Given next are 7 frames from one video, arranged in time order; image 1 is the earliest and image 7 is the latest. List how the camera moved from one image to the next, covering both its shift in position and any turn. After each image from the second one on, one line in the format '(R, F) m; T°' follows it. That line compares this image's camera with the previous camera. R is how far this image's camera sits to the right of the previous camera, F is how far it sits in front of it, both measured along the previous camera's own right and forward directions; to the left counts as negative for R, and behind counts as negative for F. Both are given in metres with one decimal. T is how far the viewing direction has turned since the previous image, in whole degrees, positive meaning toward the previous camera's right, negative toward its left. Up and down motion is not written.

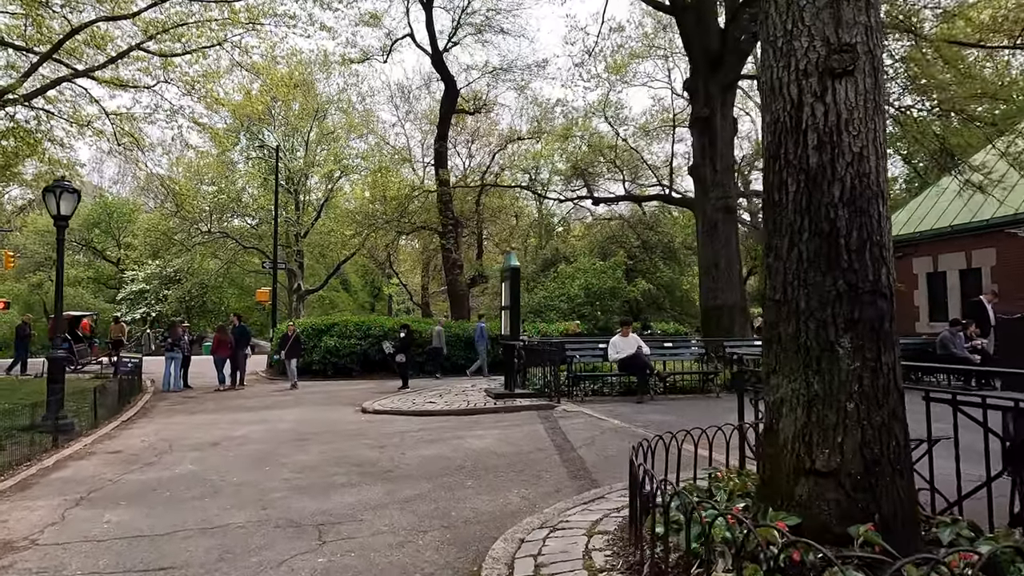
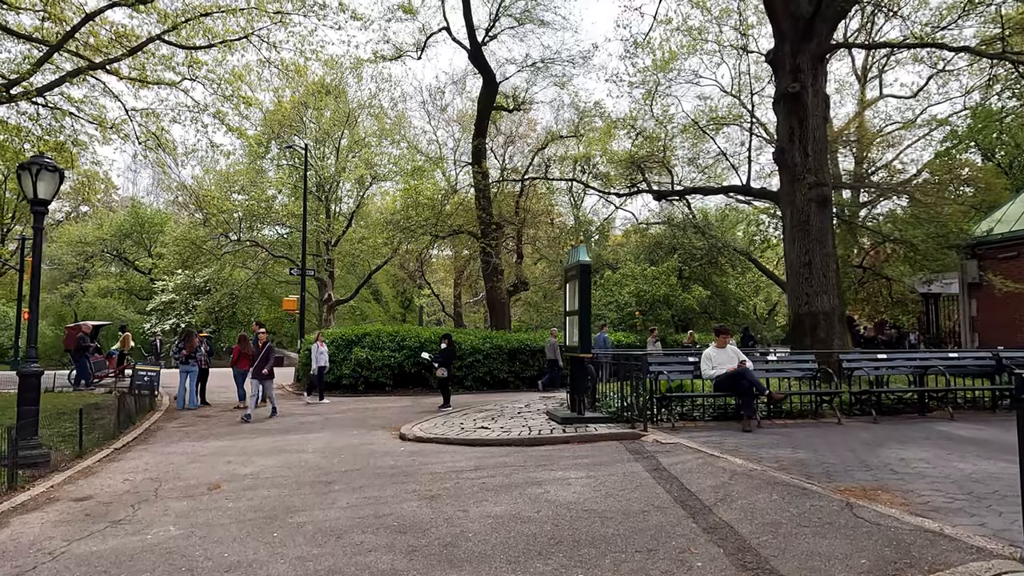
(-0.5, +1.9) m; -2°
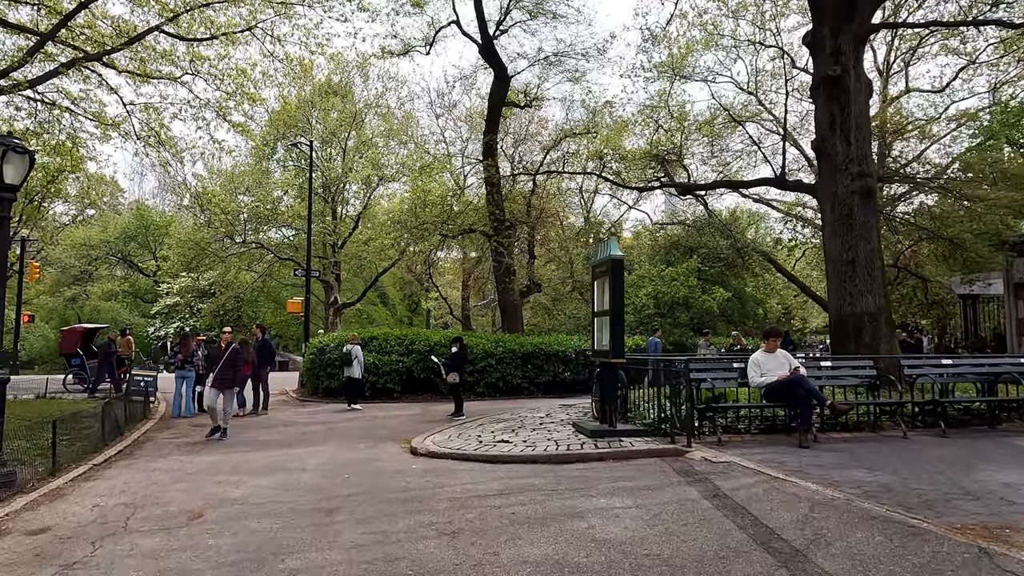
(-0.2, +0.9) m; -1°
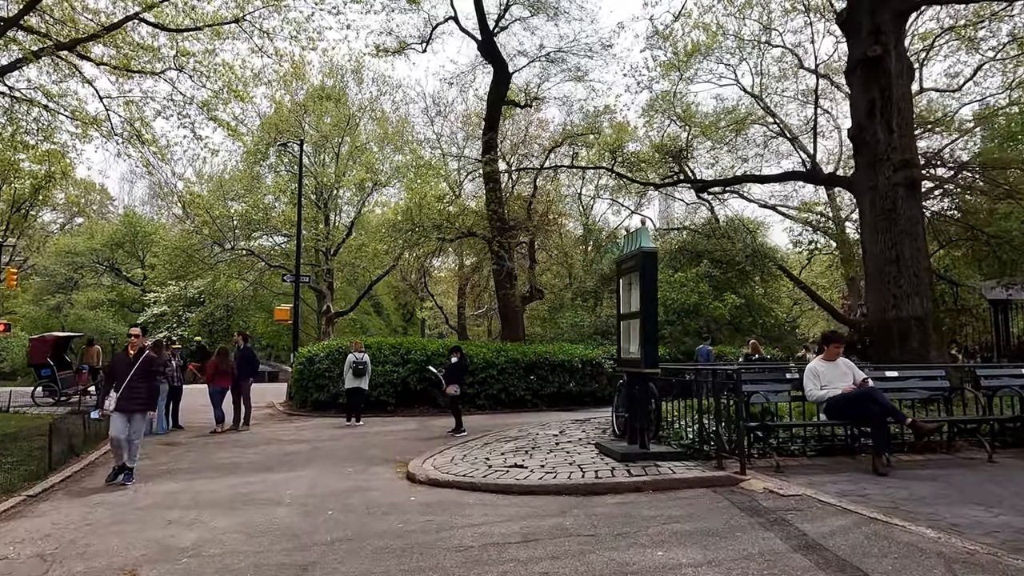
(-0.2, +1.2) m; 0°
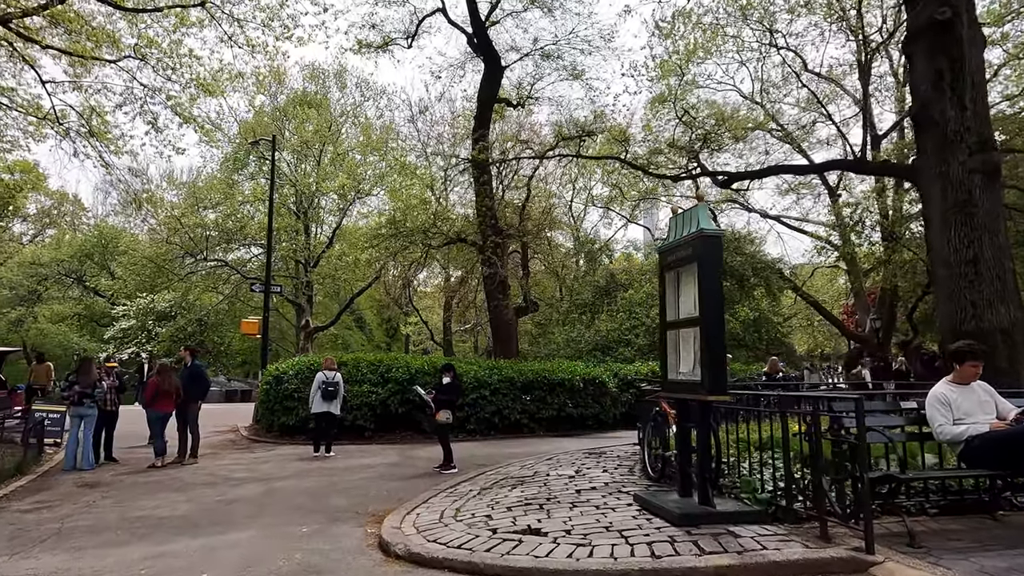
(-0.2, +1.8) m; +1°
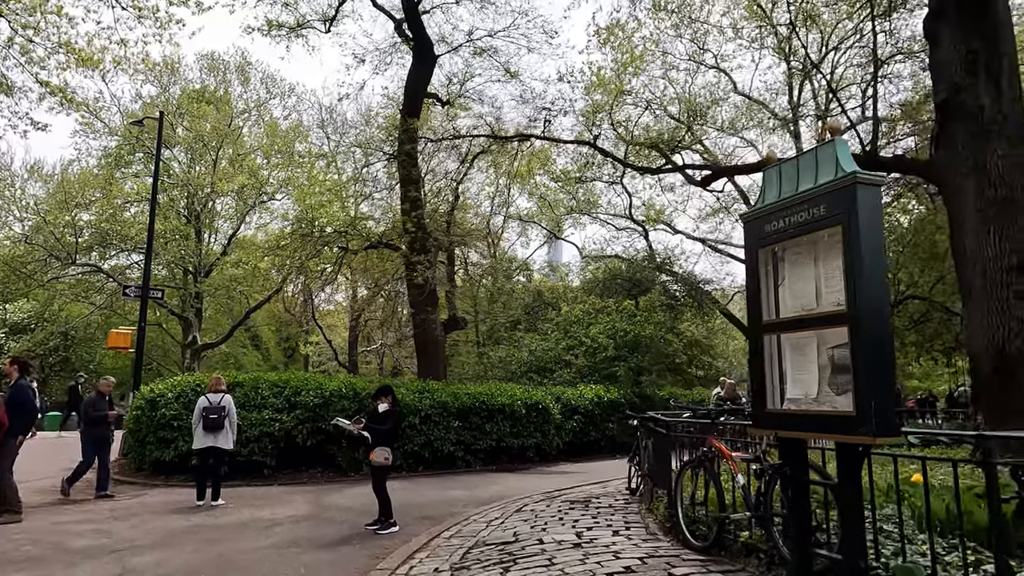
(-0.6, +2.1) m; +8°
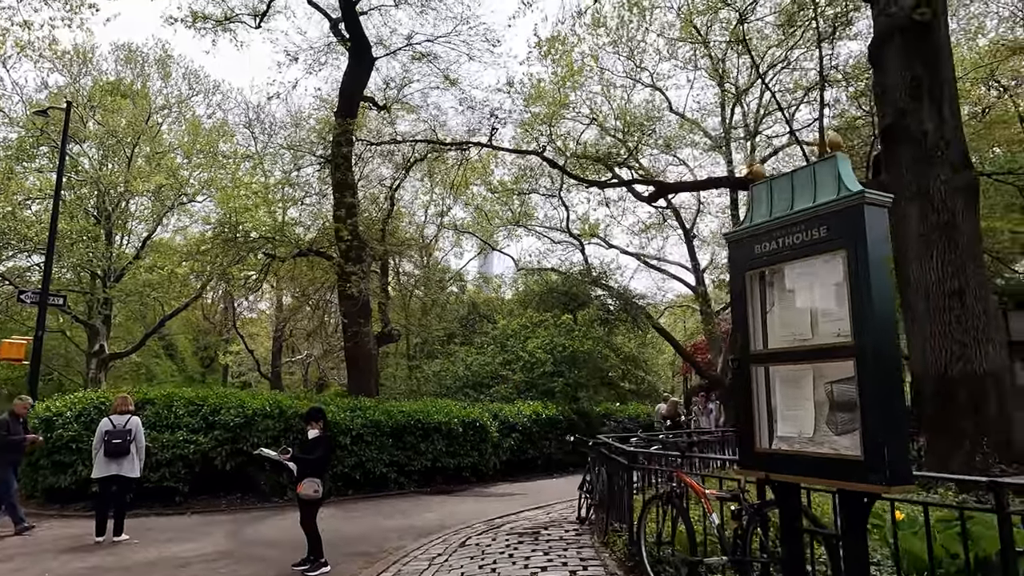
(-0.2, +0.5) m; +6°
